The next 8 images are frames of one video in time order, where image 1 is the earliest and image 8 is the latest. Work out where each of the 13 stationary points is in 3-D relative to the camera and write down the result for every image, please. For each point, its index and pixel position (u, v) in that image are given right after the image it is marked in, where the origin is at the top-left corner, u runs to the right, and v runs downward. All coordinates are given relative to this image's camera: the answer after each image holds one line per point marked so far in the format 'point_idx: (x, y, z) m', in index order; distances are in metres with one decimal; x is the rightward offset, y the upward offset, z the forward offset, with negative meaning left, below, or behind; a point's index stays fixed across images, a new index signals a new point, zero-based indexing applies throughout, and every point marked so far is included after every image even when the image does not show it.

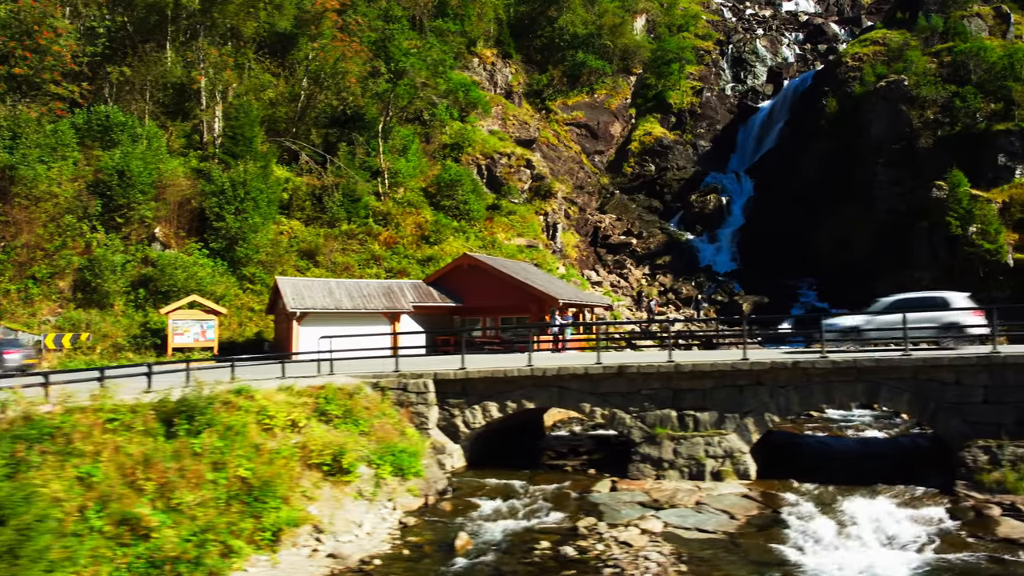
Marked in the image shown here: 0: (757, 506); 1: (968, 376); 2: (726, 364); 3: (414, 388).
0: (+4.0, -3.6, +13.2) m
1: (+7.9, -1.5, +13.8) m
2: (+4.0, -1.4, +14.7) m
3: (-2.0, -2.0, +15.9) m
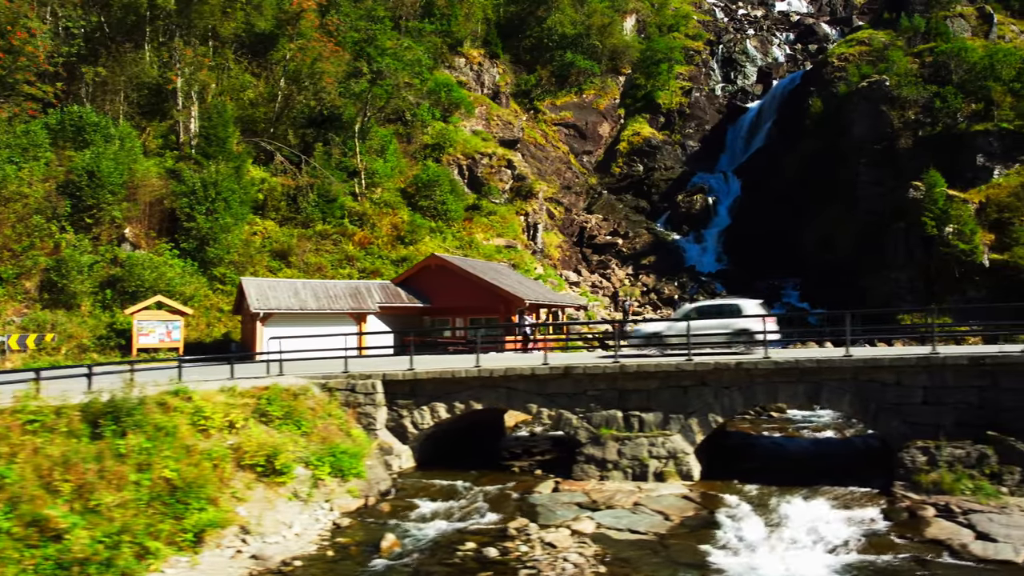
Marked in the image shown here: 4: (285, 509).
0: (+3.0, -3.6, +13.2) m
1: (+6.8, -1.5, +13.8) m
2: (+3.0, -1.4, +14.7) m
3: (-3.0, -2.0, +15.9) m
4: (-3.5, -3.4, +12.2) m
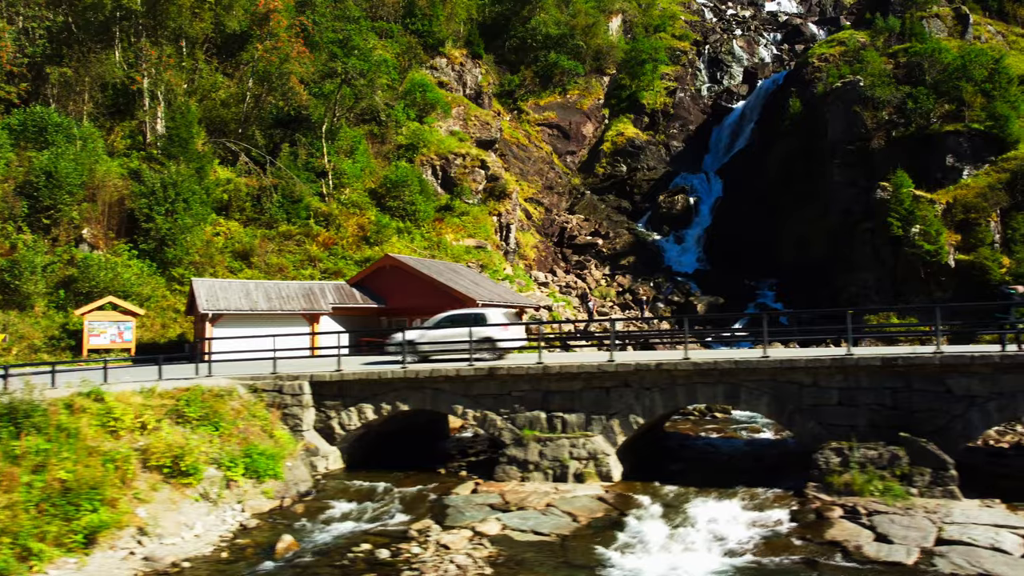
0: (+1.5, -3.6, +13.2) m
1: (+5.4, -1.6, +13.9) m
2: (+1.5, -1.4, +14.7) m
3: (-4.4, -2.0, +15.9) m
4: (-4.9, -3.4, +12.2) m
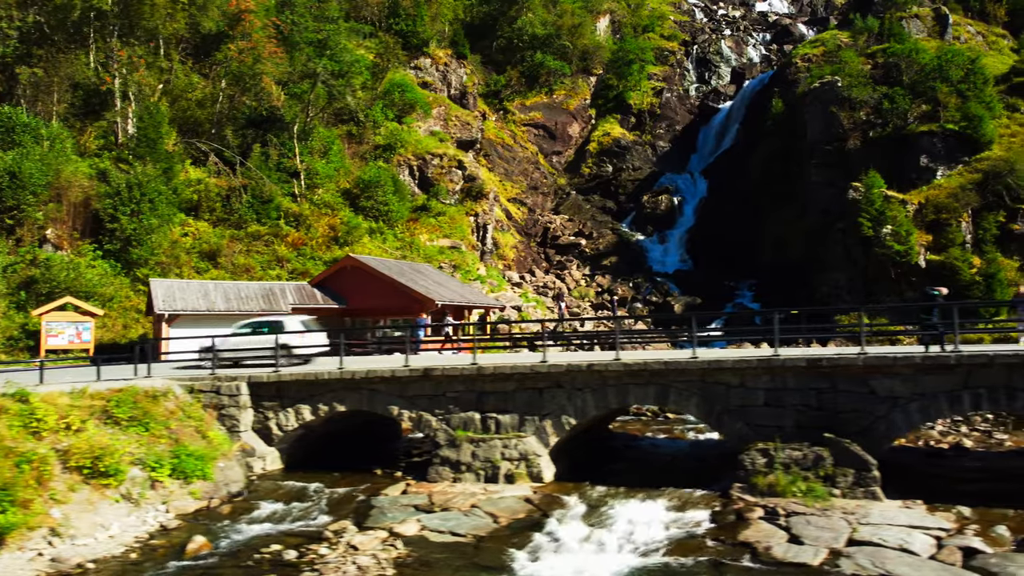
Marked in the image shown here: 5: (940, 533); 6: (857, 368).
0: (+0.3, -3.6, +13.2) m
1: (+4.1, -1.6, +13.9) m
2: (+0.3, -1.5, +14.7) m
3: (-5.7, -2.0, +16.0) m
4: (-6.2, -3.4, +12.2) m
5: (+6.2, -3.5, +11.6) m
6: (+5.7, -1.3, +13.2) m
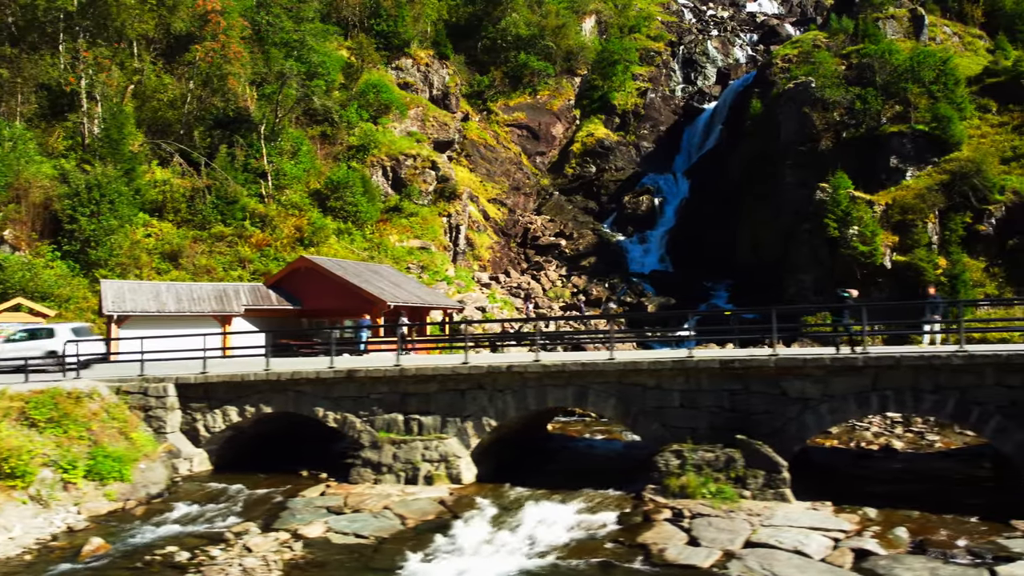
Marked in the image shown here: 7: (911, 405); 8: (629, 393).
0: (-1.2, -3.7, +13.2) m
1: (+2.7, -1.6, +13.9) m
2: (-1.2, -1.5, +14.7) m
3: (-7.2, -2.1, +16.0) m
4: (-7.6, -3.4, +12.2) m
5: (+4.7, -3.6, +11.6) m
6: (+4.3, -1.4, +13.3) m
7: (+6.2, -1.8, +12.5) m
8: (+2.1, -1.8, +14.1) m
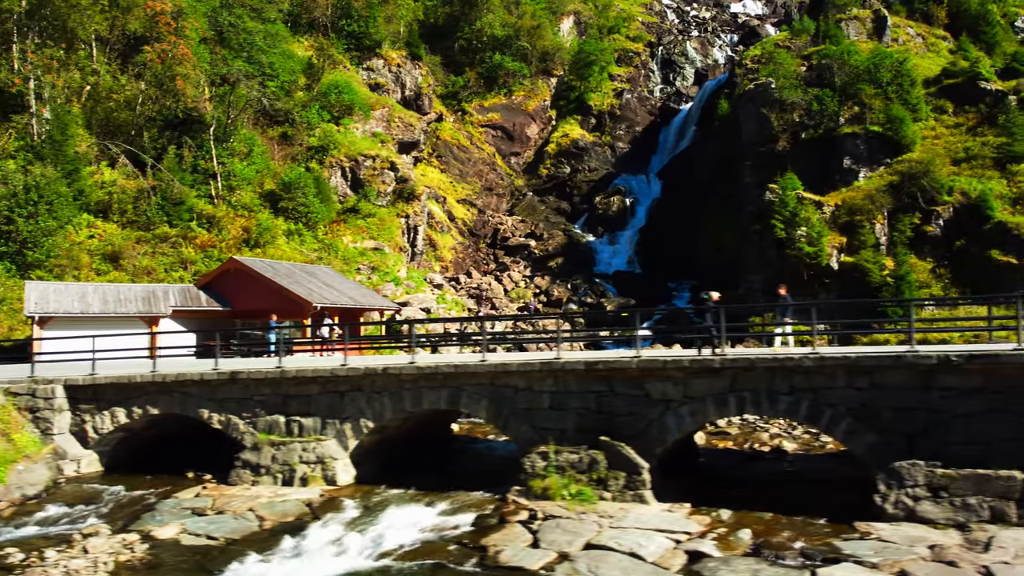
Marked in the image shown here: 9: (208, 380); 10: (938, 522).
0: (-3.4, -3.7, +13.2) m
1: (+0.4, -1.6, +13.9) m
2: (-3.5, -1.5, +14.8) m
3: (-9.4, -2.1, +16.0) m
4: (-9.9, -3.5, +12.2) m
5: (+2.4, -3.6, +11.6) m
6: (+2.0, -1.4, +13.3) m
7: (+4.0, -1.9, +12.5) m
8: (-0.2, -1.9, +14.1) m
9: (-5.9, -1.8, +15.5) m
10: (+6.1, -3.3, +11.4) m
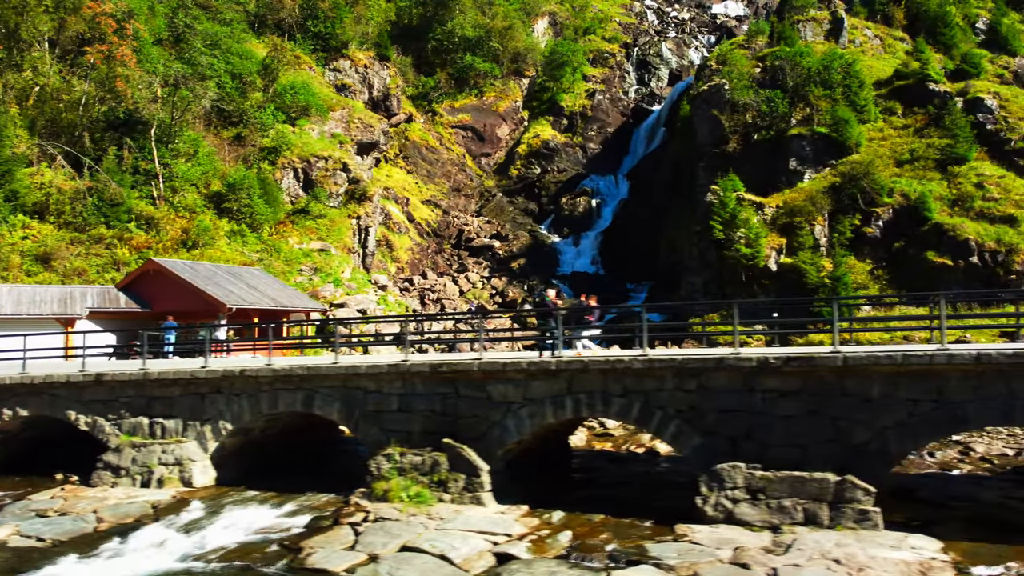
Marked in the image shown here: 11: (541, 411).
0: (-6.0, -3.7, +13.3) m
1: (-2.2, -1.7, +14.0) m
2: (-6.1, -1.6, +14.8) m
3: (-12.0, -2.2, +16.0) m
4: (-12.5, -3.5, +12.3) m
5: (-0.2, -3.6, +11.6) m
6: (-0.6, -1.4, +13.3) m
7: (+1.4, -1.9, +12.6) m
8: (-2.8, -1.9, +14.2) m
9: (-8.5, -1.8, +15.6) m
10: (+3.5, -3.4, +11.4) m
11: (+0.5, -2.0, +12.9) m
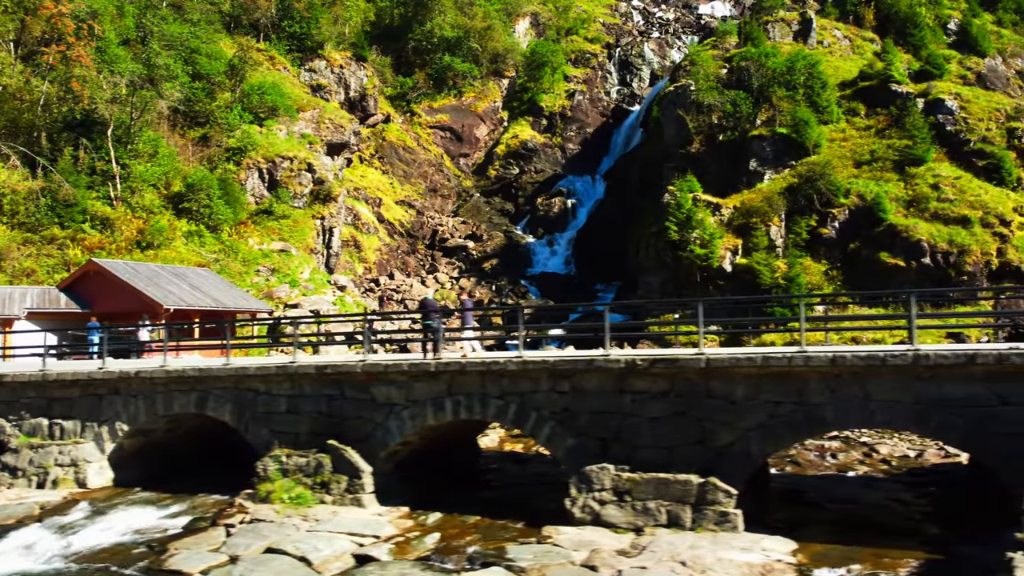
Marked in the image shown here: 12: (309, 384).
0: (-8.0, -3.8, +13.3) m
1: (-4.1, -1.7, +14.0) m
2: (-8.0, -1.6, +14.8) m
3: (-13.9, -2.2, +16.1) m
4: (-14.4, -3.5, +12.3) m
5: (-2.1, -3.7, +11.7) m
6: (-2.5, -1.5, +13.4) m
7: (-0.6, -1.9, +12.6) m
8: (-4.7, -1.9, +14.2) m
9: (-10.4, -1.8, +15.6) m
10: (+1.5, -3.4, +11.4) m
11: (-1.5, -2.0, +13.0) m
12: (-3.5, -1.6, +13.8) m
